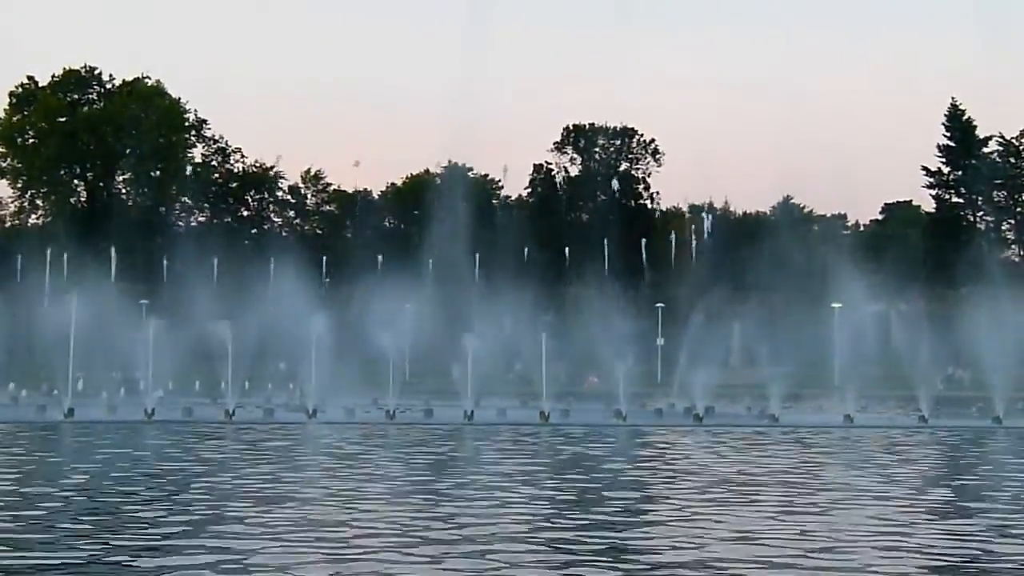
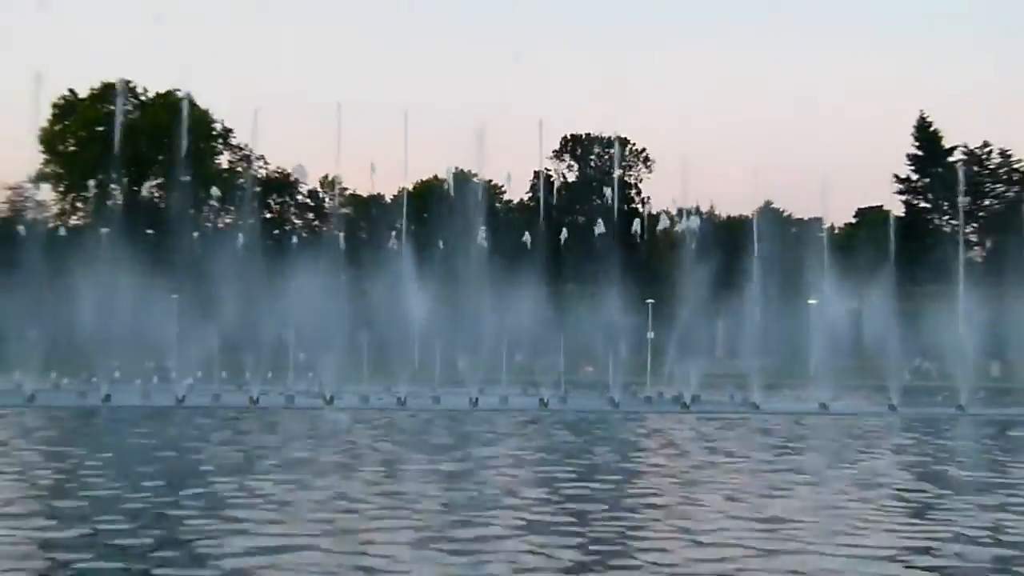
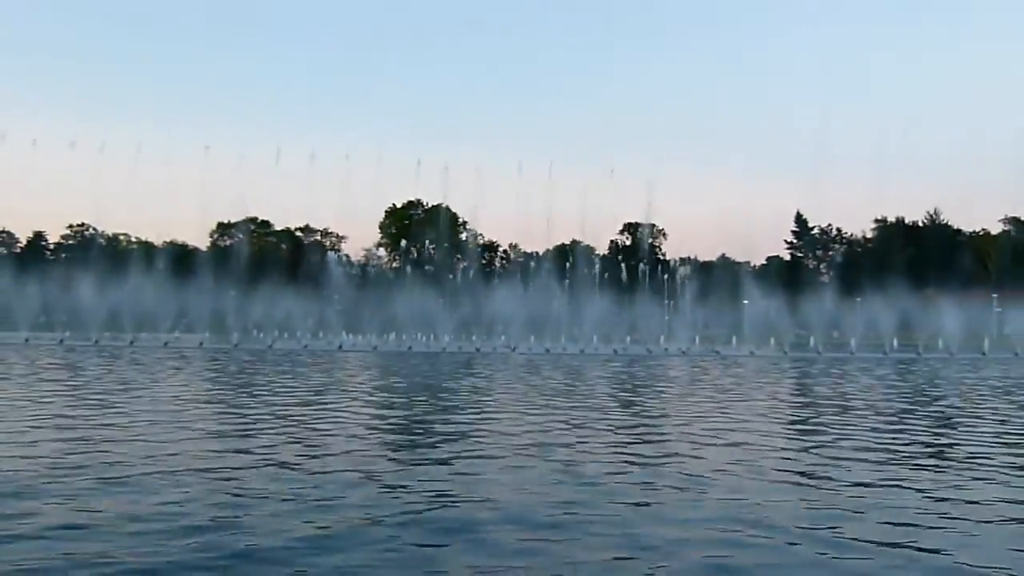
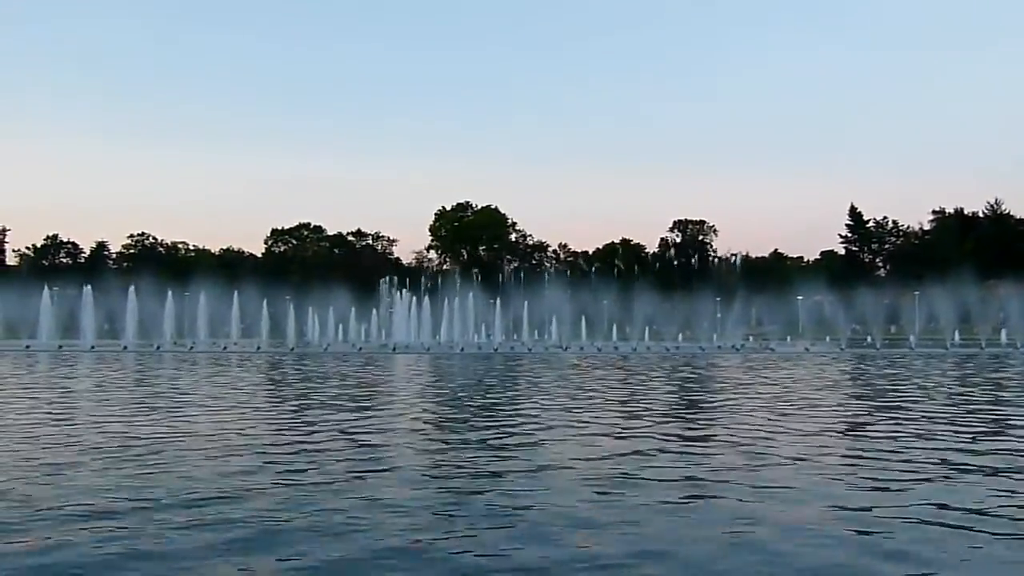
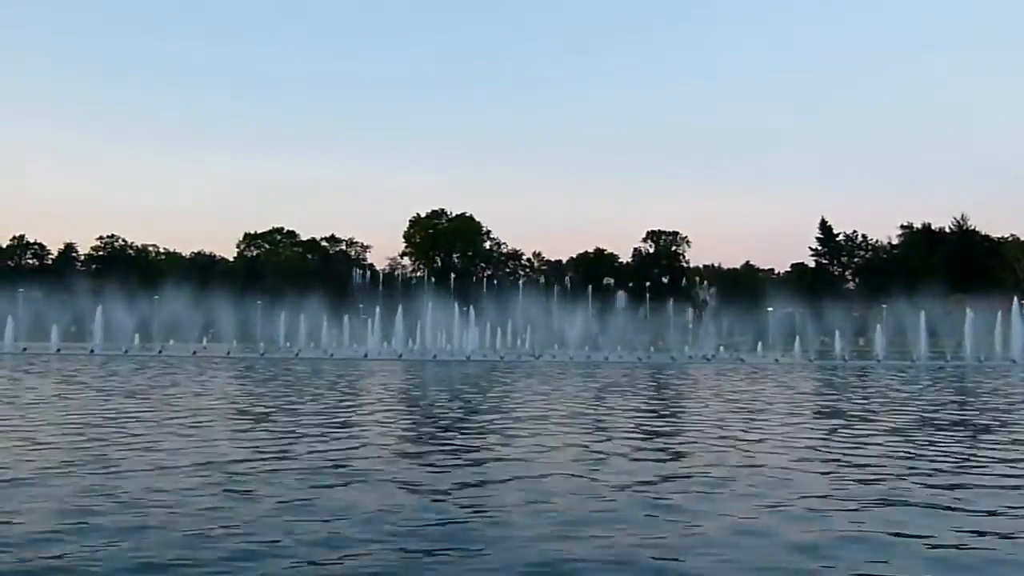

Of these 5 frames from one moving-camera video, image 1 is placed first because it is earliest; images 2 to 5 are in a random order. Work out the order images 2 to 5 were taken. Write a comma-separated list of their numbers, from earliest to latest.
2, 3, 5, 4
